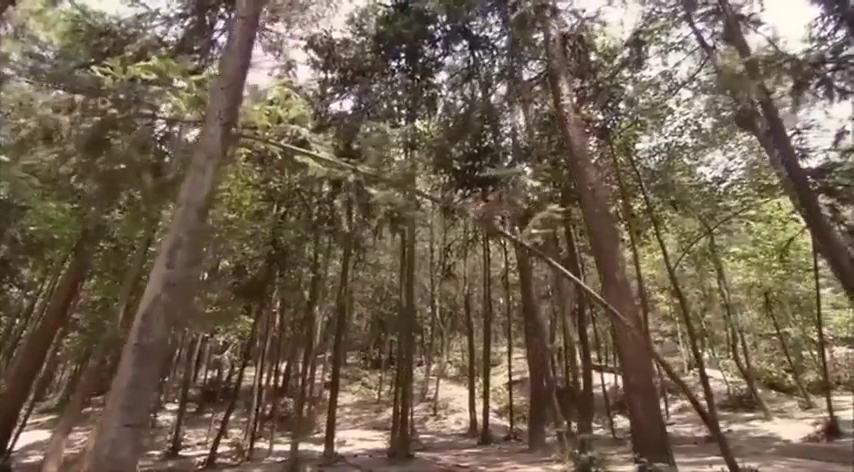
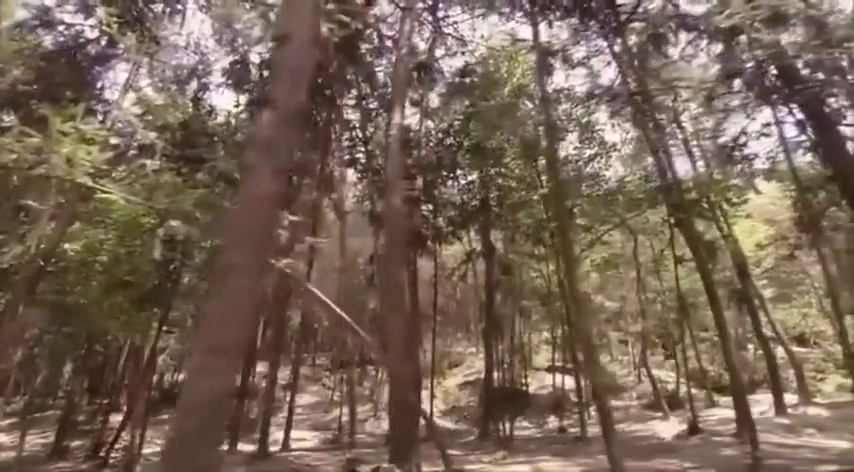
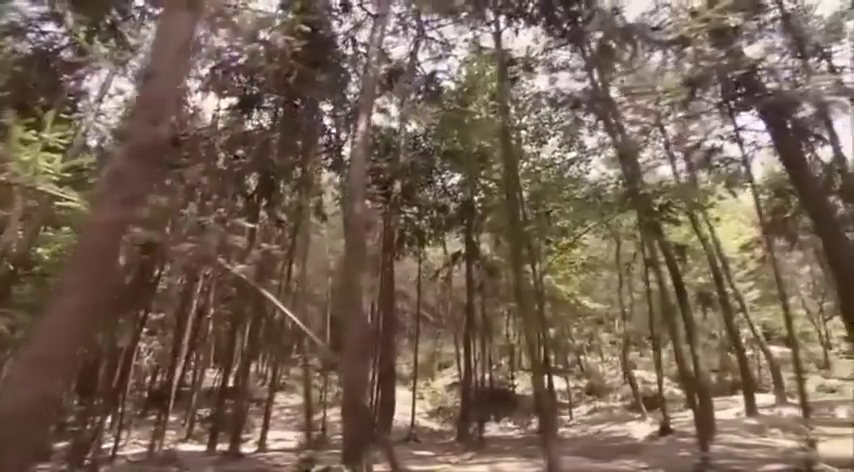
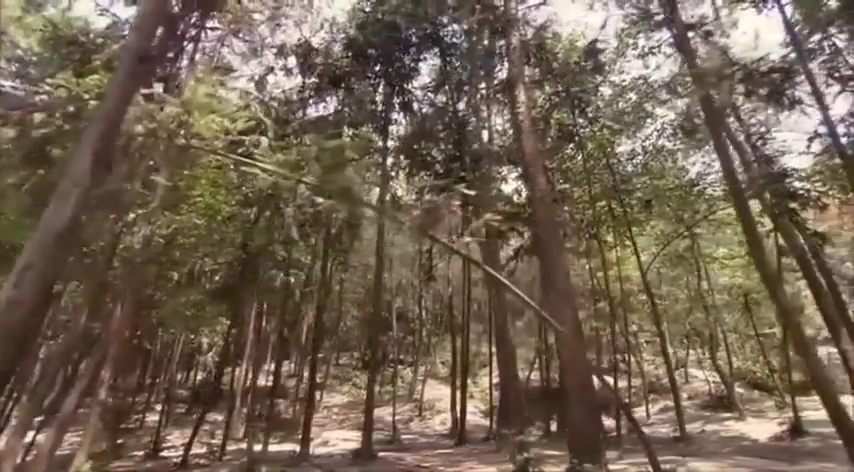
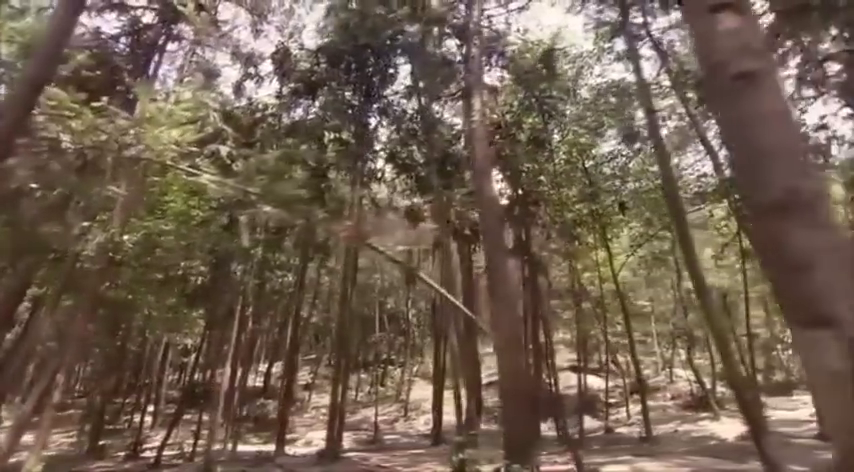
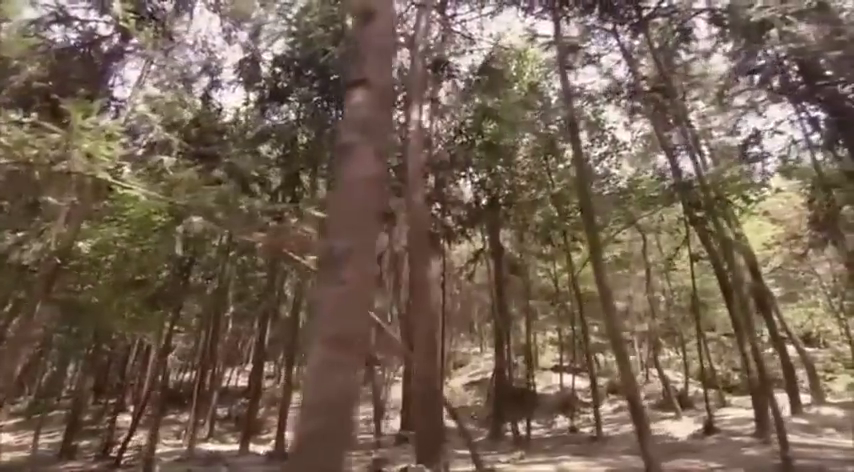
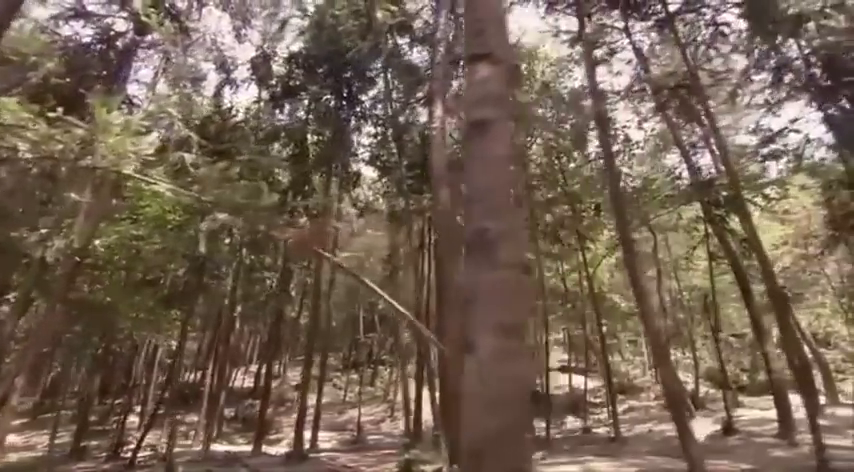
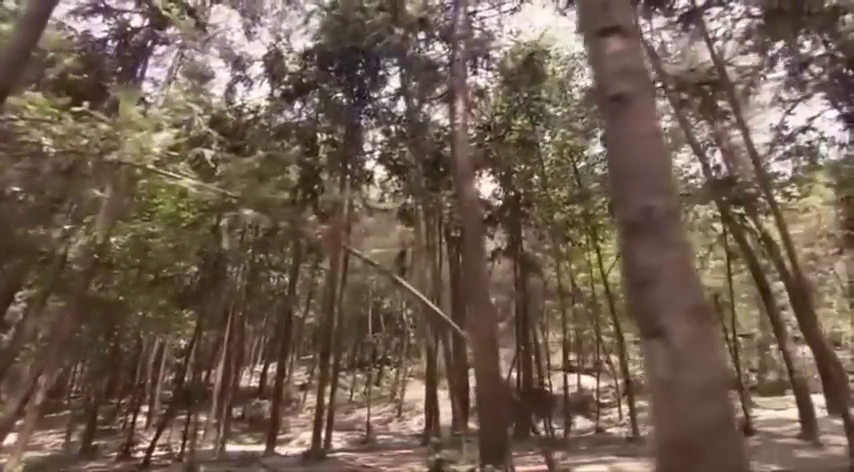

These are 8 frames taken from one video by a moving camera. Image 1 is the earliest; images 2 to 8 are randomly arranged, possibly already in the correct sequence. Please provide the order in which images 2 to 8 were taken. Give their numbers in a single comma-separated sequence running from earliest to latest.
4, 5, 8, 7, 6, 2, 3
